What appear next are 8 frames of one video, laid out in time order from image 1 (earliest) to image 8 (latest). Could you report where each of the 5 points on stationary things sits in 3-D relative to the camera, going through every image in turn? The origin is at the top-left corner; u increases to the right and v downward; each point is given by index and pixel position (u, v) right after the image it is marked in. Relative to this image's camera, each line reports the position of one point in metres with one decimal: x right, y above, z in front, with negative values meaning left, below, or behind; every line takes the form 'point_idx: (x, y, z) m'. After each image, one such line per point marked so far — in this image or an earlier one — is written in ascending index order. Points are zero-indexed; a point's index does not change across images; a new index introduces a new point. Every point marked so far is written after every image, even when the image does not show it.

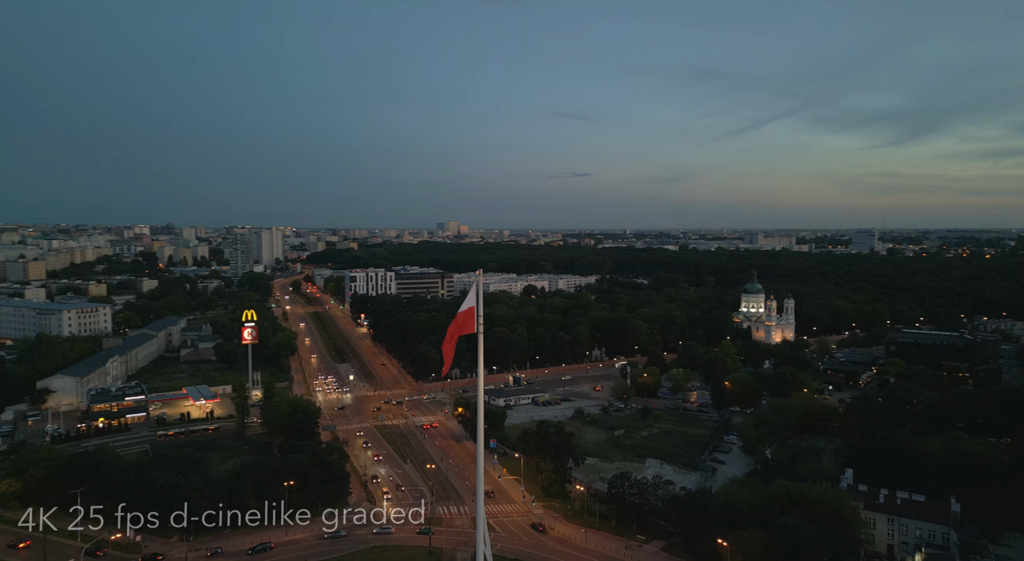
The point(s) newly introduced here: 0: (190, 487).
0: (-8.5, -5.4, +16.6) m
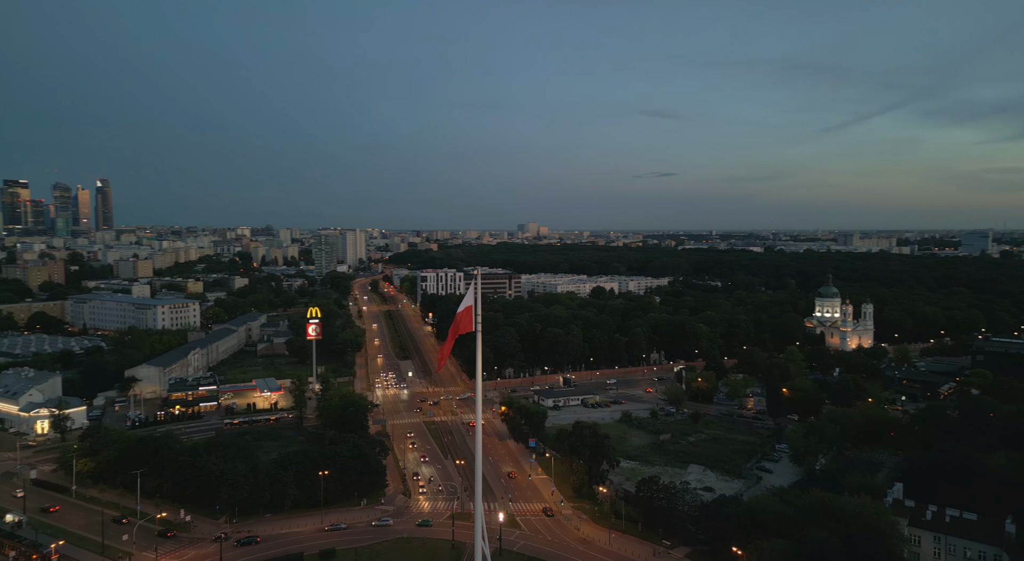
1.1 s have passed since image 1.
0: (-7.7, -5.3, +17.6) m
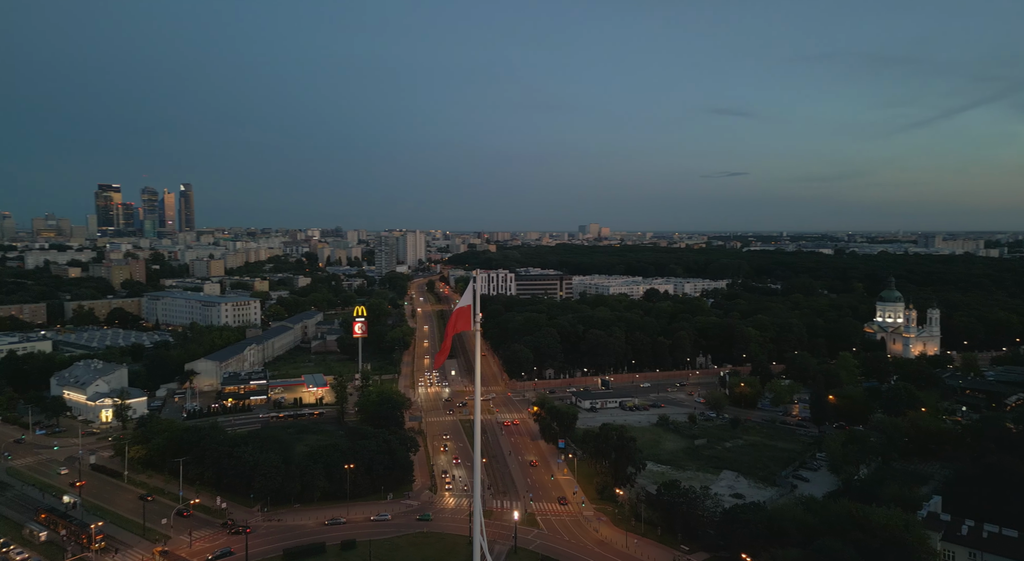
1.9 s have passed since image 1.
0: (-7.1, -5.3, +18.4) m
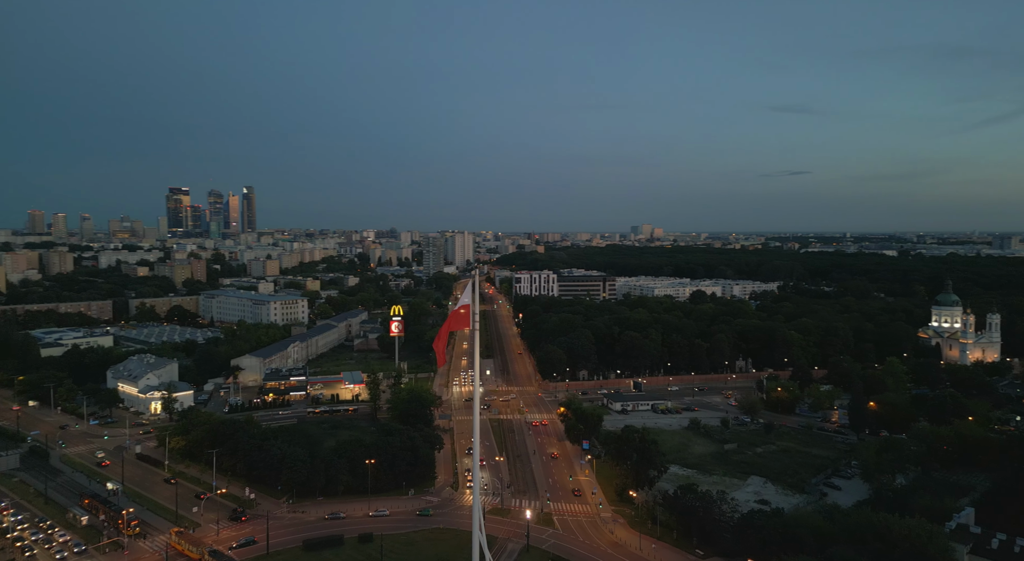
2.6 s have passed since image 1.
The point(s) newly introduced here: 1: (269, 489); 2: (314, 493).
0: (-6.5, -5.3, +18.9) m
1: (-7.5, -6.4, +19.6) m
2: (-5.9, -6.4, +19.0) m
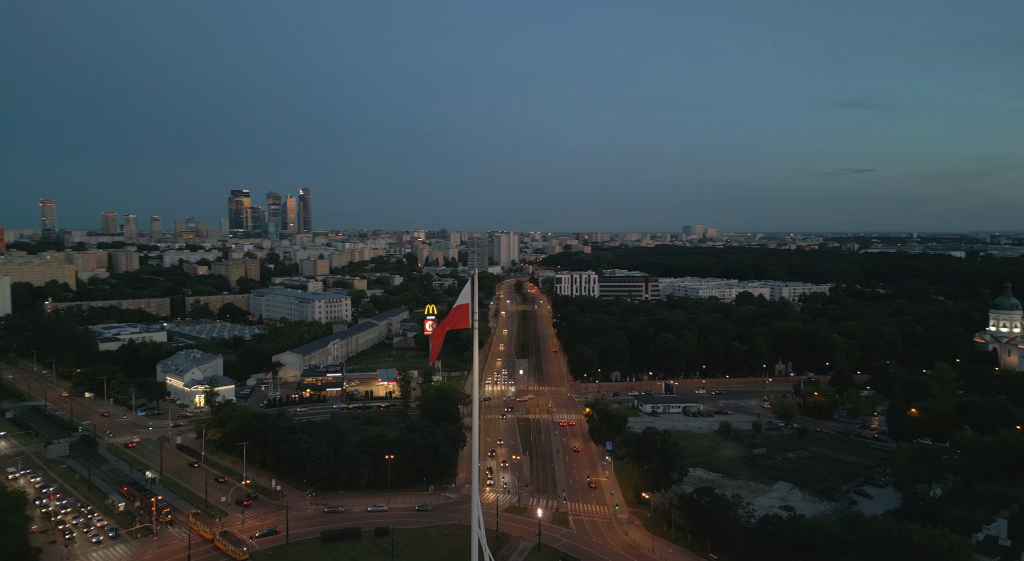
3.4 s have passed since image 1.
0: (-6.0, -5.2, +19.4) m
1: (-6.9, -6.4, +20.2) m
2: (-5.4, -6.3, +19.4) m
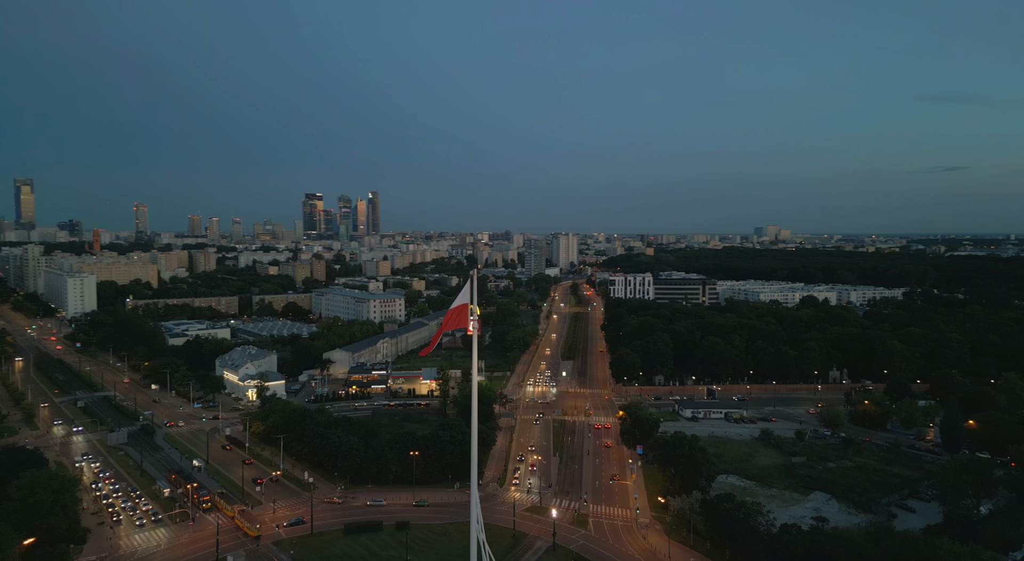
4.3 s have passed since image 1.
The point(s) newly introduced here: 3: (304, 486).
0: (-5.2, -5.2, +20.0) m
1: (-6.1, -6.4, +20.8) m
2: (-4.6, -6.3, +20.0) m
3: (-6.5, -6.4, +19.7) m
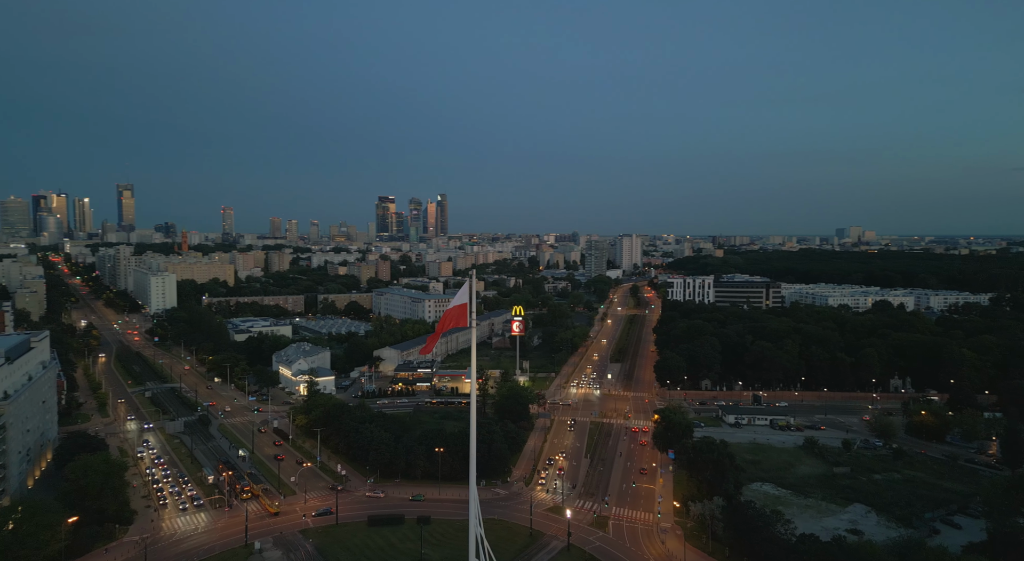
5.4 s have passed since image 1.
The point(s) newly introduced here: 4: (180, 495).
0: (-4.3, -5.2, +20.6) m
1: (-5.2, -6.3, +21.5) m
2: (-3.8, -6.3, +20.5) m
3: (-5.7, -6.4, +20.4) m
4: (-10.2, -6.6, +19.5) m
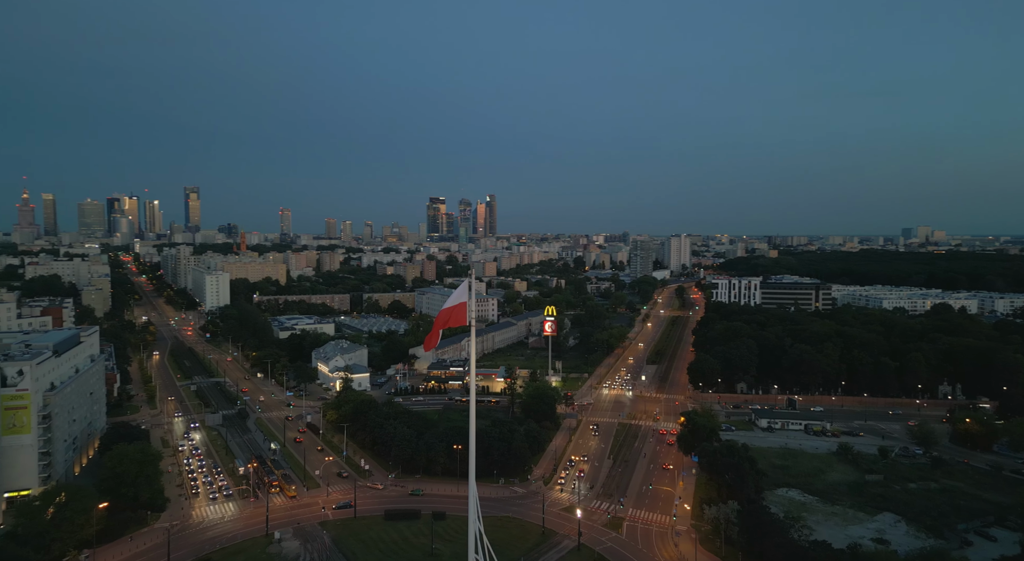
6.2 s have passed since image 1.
0: (-3.7, -5.2, +21.0) m
1: (-4.4, -6.3, +21.9) m
2: (-3.1, -6.3, +20.9) m
3: (-5.0, -6.3, +20.9) m
4: (-9.7, -6.6, +20.3) m
